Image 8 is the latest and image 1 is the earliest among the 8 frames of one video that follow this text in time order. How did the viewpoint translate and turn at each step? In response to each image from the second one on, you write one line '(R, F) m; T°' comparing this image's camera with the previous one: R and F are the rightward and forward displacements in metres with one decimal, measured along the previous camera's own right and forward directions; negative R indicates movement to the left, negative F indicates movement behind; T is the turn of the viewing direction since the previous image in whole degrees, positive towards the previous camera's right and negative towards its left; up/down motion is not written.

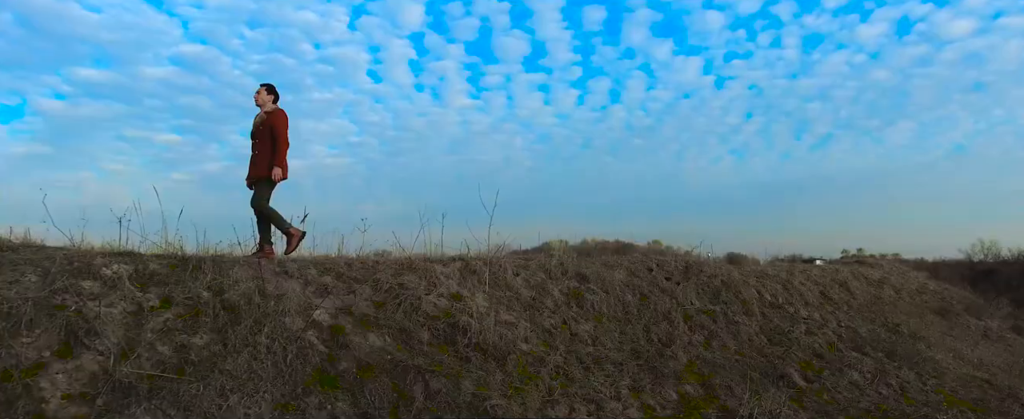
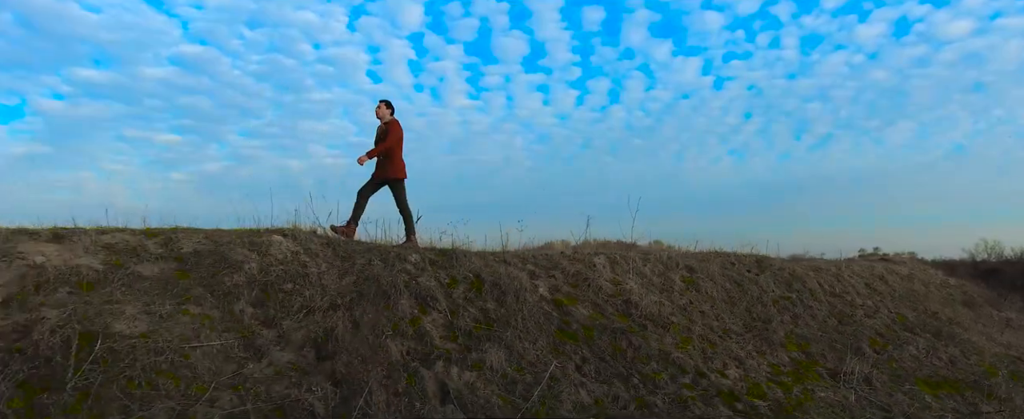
(-2.3, -1.7) m; 0°
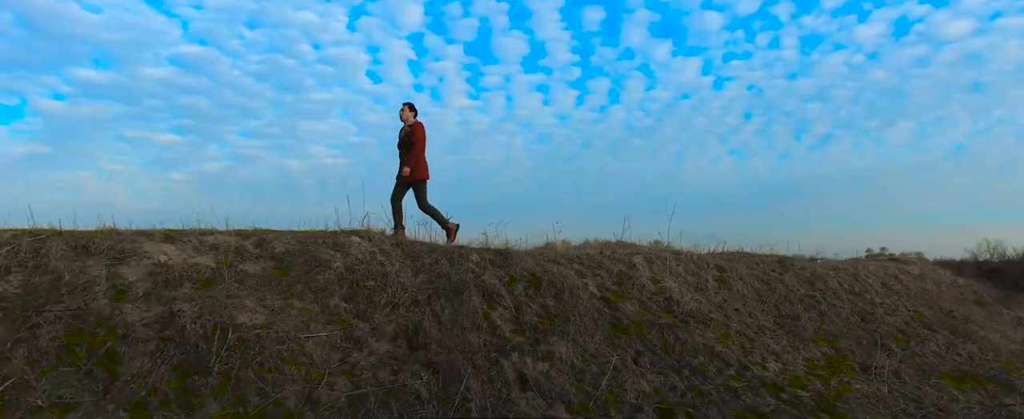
(-0.7, -0.4) m; 0°
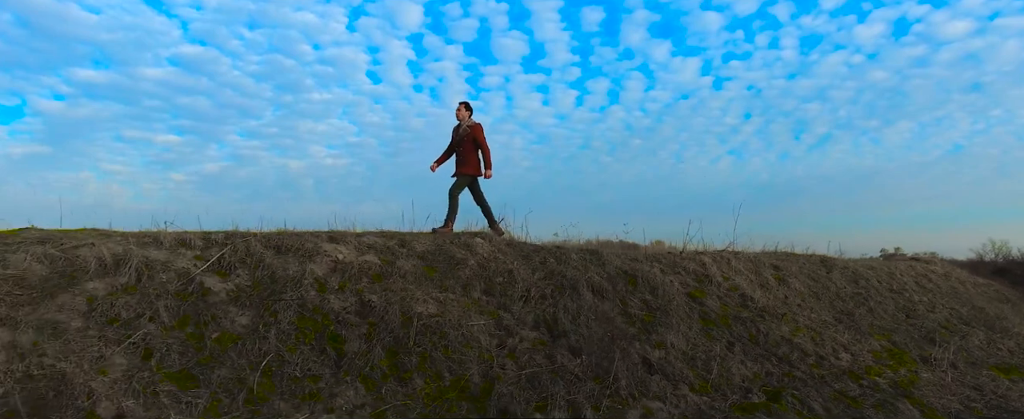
(-1.4, -0.6) m; 0°
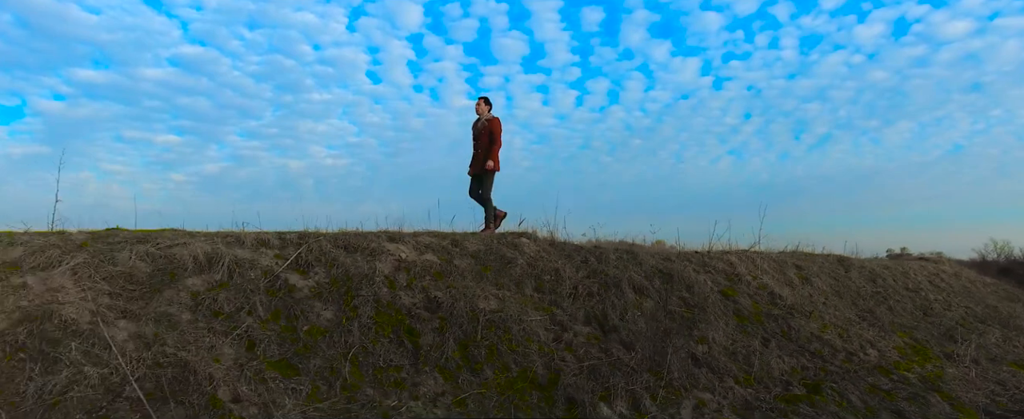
(-0.6, -0.3) m; 0°
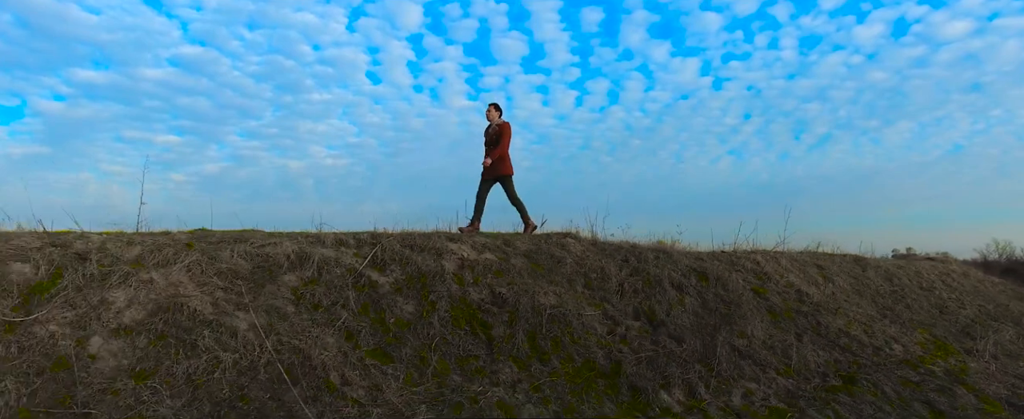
(-0.7, -0.4) m; 0°
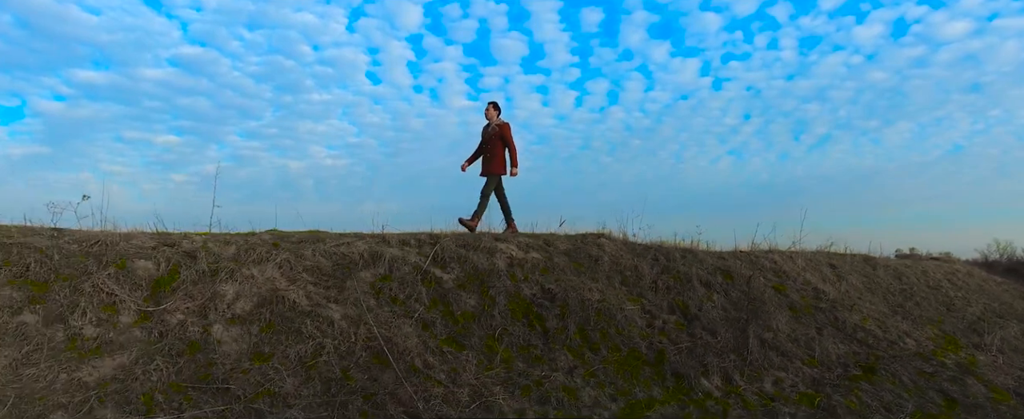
(-0.6, -0.5) m; 0°
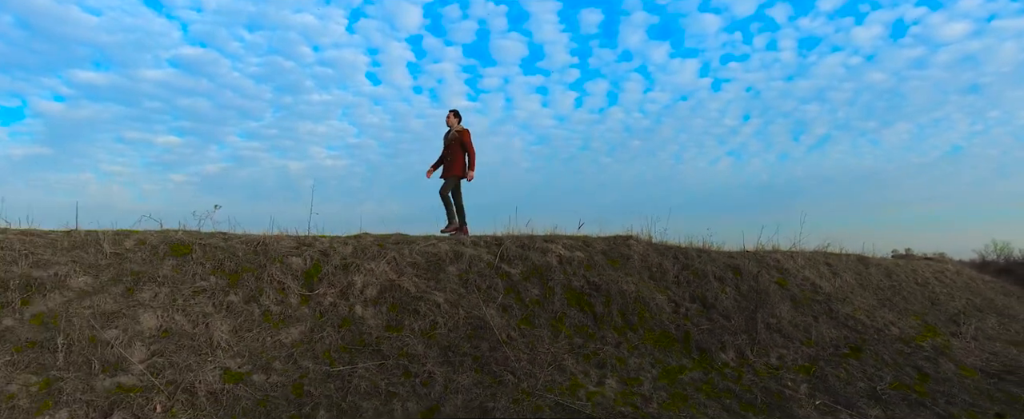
(-0.8, -1.3) m; 0°
